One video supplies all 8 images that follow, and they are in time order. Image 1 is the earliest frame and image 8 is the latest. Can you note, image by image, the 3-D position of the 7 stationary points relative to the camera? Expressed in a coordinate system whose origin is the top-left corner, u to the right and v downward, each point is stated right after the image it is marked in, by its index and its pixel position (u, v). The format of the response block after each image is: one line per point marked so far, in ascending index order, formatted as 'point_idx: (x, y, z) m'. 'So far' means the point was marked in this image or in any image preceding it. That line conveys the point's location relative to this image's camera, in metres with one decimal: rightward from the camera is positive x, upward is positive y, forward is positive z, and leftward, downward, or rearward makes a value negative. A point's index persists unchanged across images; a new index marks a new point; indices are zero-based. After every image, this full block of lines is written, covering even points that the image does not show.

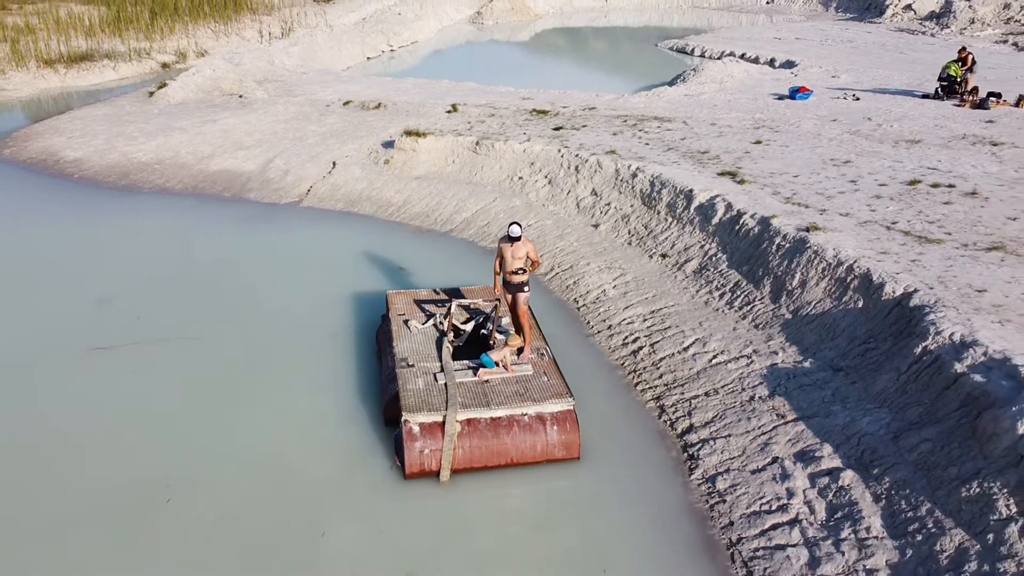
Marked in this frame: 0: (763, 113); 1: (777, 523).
0: (+3.1, +2.2, +10.5) m
1: (+1.3, -1.1, +4.1) m
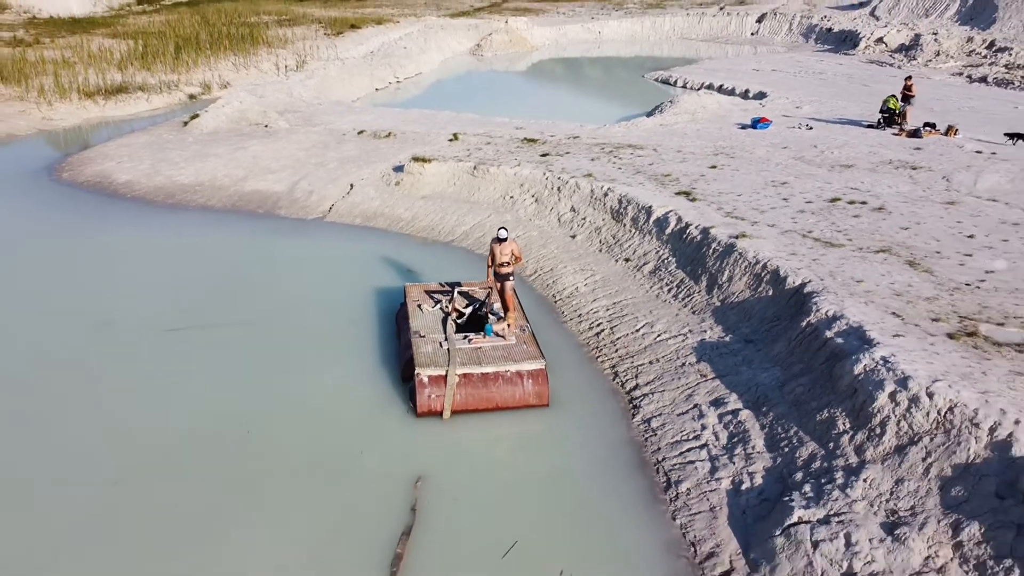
0: (+3.1, +2.1, +12.0) m
1: (+1.2, -1.1, +5.6) m
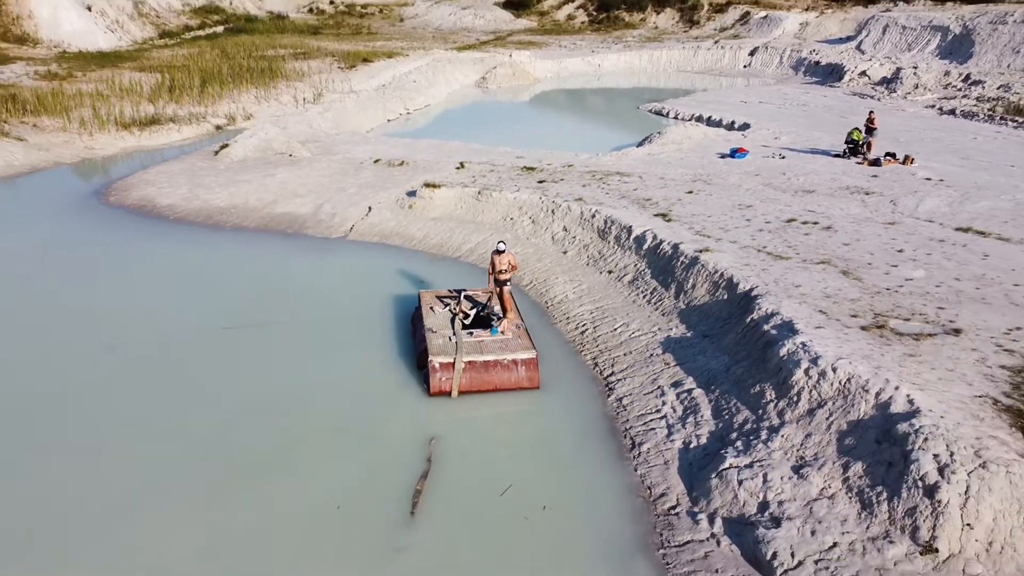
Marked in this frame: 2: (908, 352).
0: (+3.1, +1.9, +13.4) m
1: (+1.2, -1.1, +6.9) m
2: (+3.1, -0.5, +6.4) m
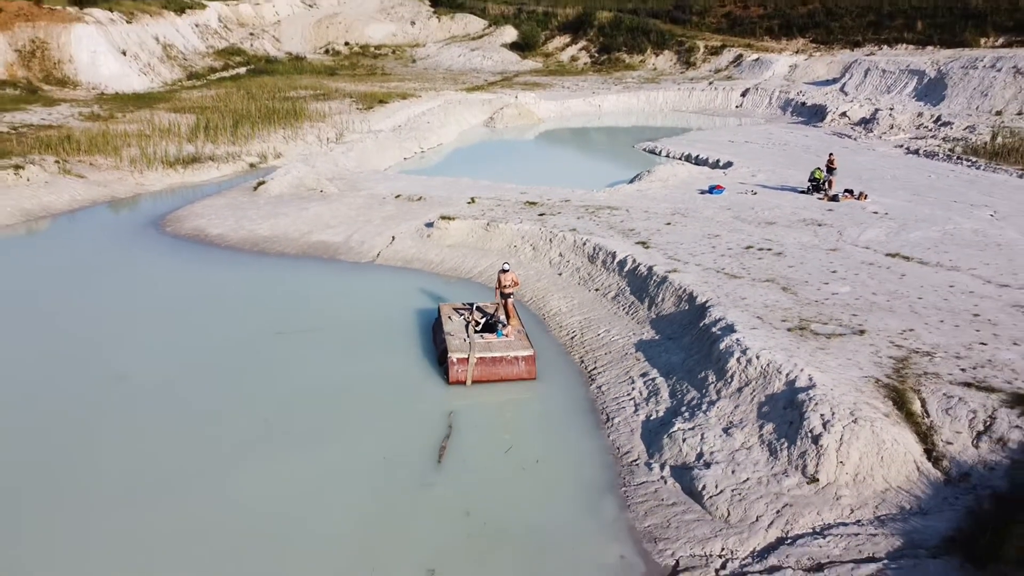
0: (+3.1, +1.5, +15.4) m
1: (+1.2, -1.2, +8.8) m
2: (+3.1, -0.6, +8.3) m
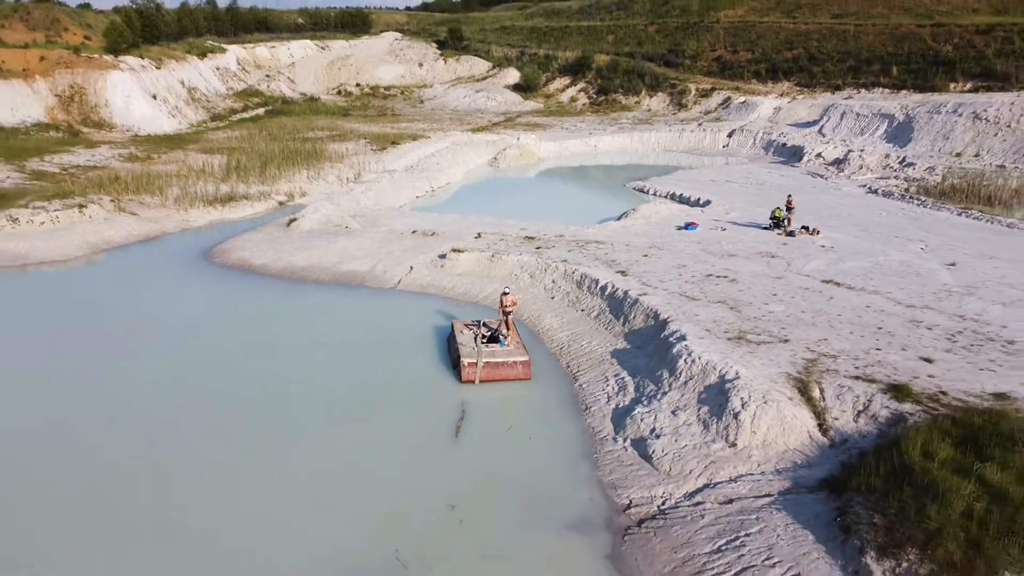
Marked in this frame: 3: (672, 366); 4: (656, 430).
0: (+3.2, +1.0, +17.9) m
1: (+1.2, -1.4, +11.2) m
2: (+3.1, -0.8, +10.7) m
3: (+2.0, -1.0, +10.7) m
4: (+1.7, -1.6, +9.7) m
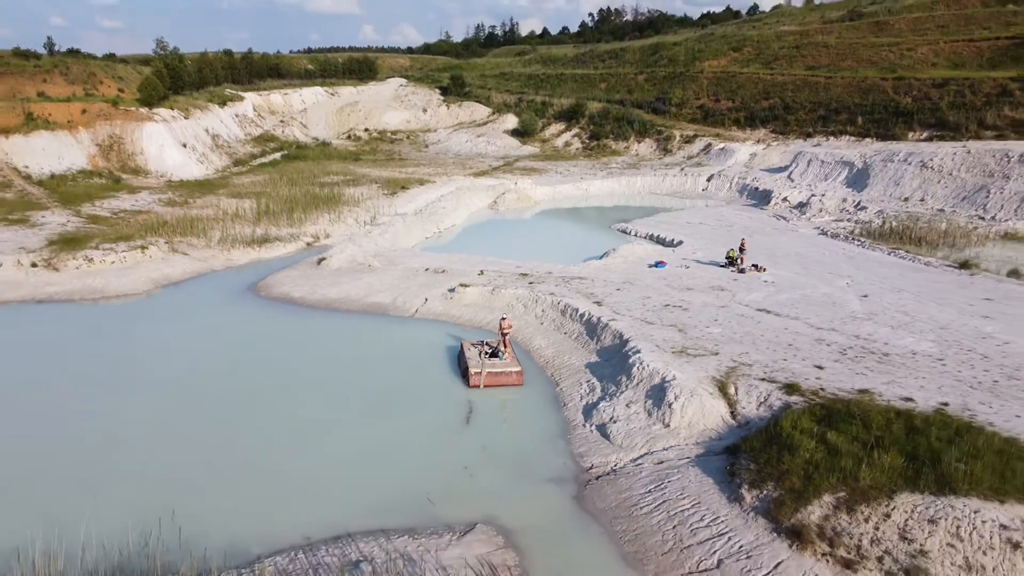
0: (+3.1, +0.3, +21.5) m
1: (+1.1, -1.9, +14.7) m
2: (+3.0, -1.2, +14.3) m
3: (+2.0, -1.4, +14.2) m
4: (+1.6, -2.0, +13.1) m
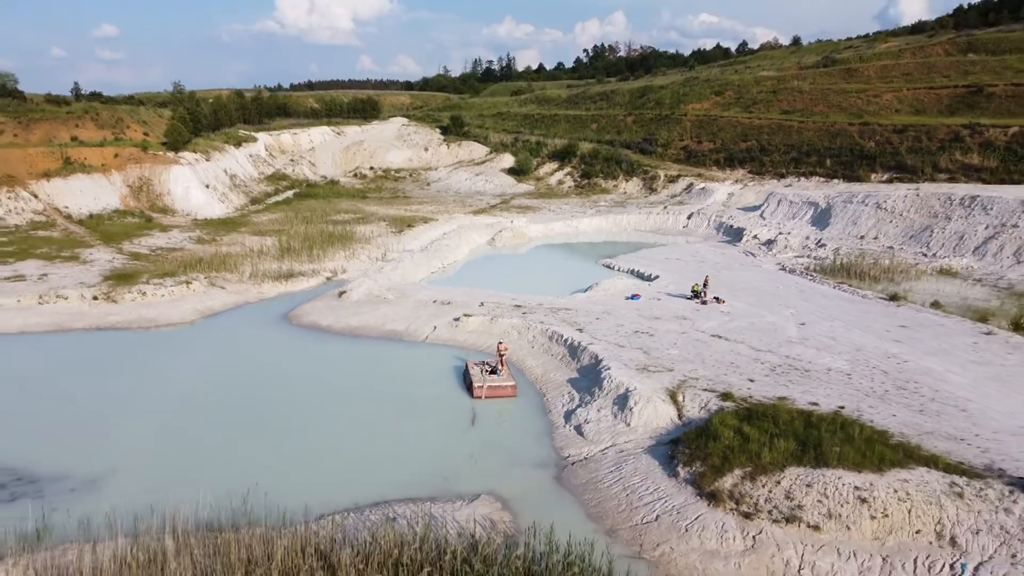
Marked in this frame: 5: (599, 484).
0: (+3.0, -0.6, +25.1) m
1: (+1.0, -2.5, +18.3) m
2: (+2.9, -1.9, +17.9) m
3: (+1.9, -2.1, +17.8) m
4: (+1.5, -2.6, +16.7) m
5: (+1.5, -3.3, +14.3) m
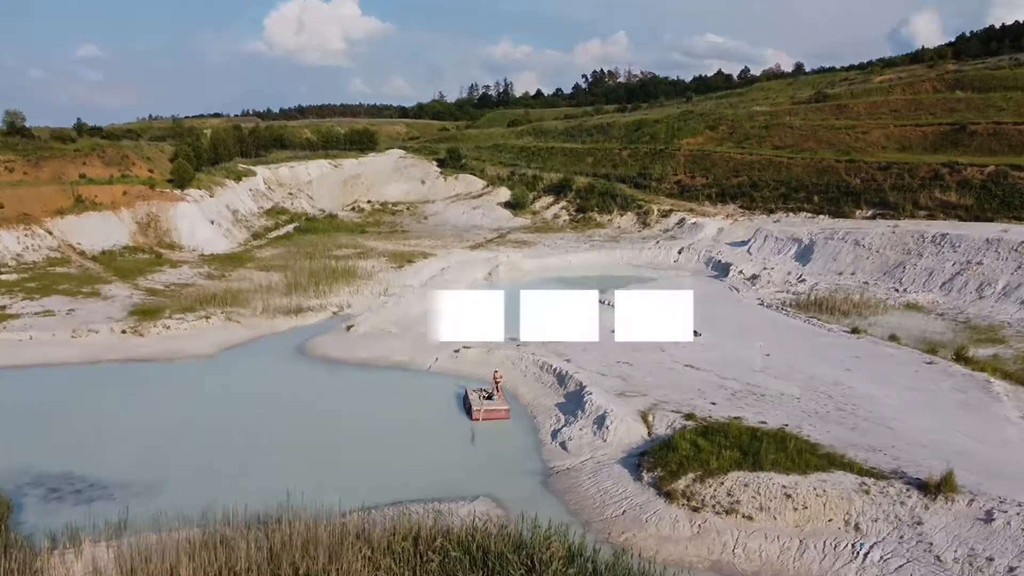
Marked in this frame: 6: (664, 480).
0: (+3.0, -1.7, +28.2) m
1: (+1.0, -3.4, +21.2) m
2: (+2.9, -2.8, +20.8) m
3: (+1.8, -3.0, +20.7) m
4: (+1.4, -3.5, +19.7) m
5: (+1.4, -4.1, +17.2) m
6: (+3.0, -3.7, +16.2) m
